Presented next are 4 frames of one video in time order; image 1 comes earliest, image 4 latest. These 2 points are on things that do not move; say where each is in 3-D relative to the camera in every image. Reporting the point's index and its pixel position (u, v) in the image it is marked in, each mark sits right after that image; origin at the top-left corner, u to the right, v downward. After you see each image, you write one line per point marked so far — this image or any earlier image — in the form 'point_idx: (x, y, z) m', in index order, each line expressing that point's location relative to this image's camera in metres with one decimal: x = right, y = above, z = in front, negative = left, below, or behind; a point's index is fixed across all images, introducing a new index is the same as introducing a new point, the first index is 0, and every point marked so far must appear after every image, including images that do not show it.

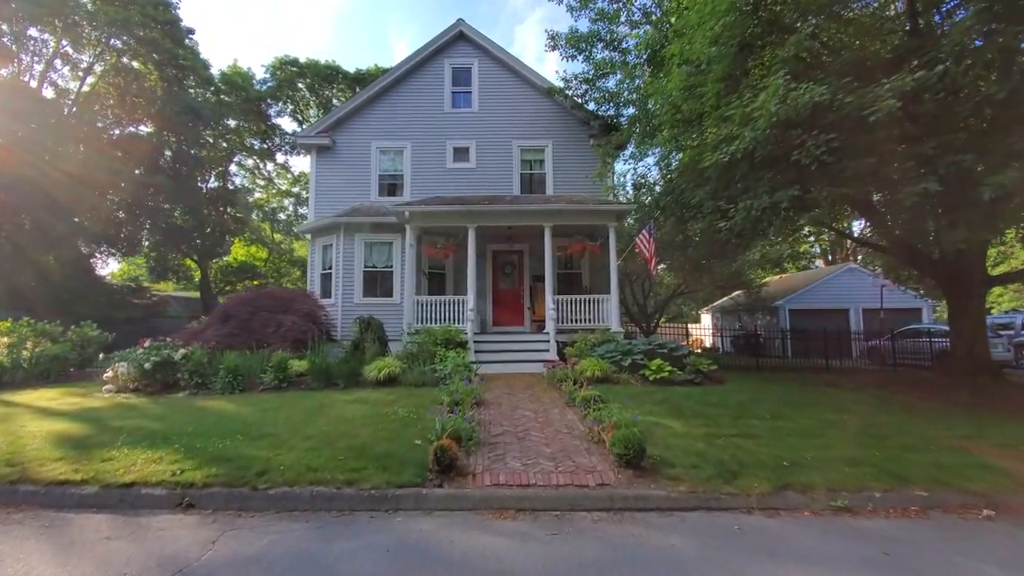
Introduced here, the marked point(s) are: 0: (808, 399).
0: (+5.6, -2.2, +9.3) m
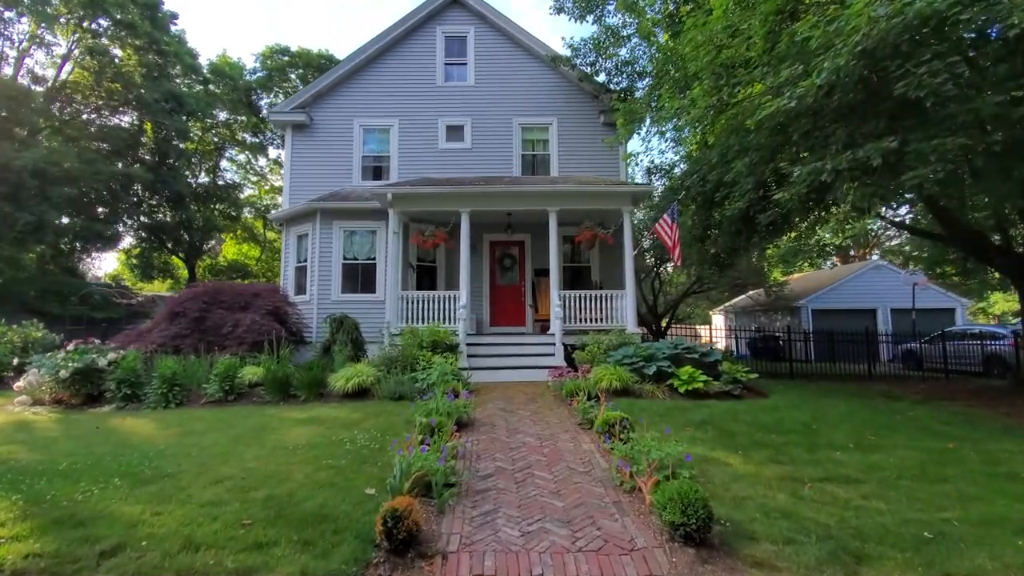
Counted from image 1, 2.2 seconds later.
0: (+5.6, -2.0, +7.3) m
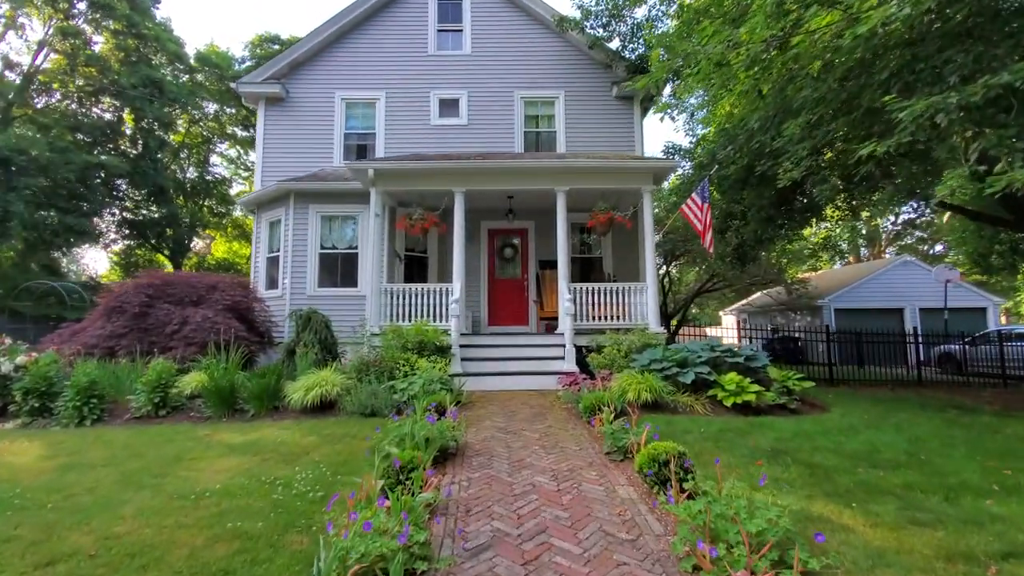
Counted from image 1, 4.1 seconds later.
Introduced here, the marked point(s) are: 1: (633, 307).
0: (+5.6, -1.8, +5.7) m
1: (+2.4, -0.4, +9.7) m
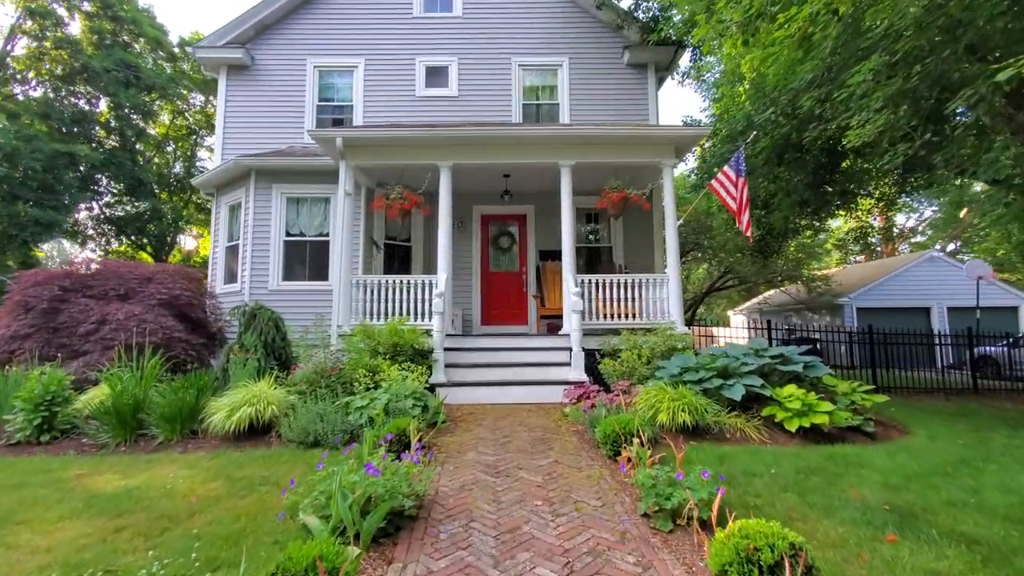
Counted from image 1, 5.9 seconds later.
0: (+5.6, -1.7, +4.1) m
1: (+2.3, -0.2, +8.1) m
